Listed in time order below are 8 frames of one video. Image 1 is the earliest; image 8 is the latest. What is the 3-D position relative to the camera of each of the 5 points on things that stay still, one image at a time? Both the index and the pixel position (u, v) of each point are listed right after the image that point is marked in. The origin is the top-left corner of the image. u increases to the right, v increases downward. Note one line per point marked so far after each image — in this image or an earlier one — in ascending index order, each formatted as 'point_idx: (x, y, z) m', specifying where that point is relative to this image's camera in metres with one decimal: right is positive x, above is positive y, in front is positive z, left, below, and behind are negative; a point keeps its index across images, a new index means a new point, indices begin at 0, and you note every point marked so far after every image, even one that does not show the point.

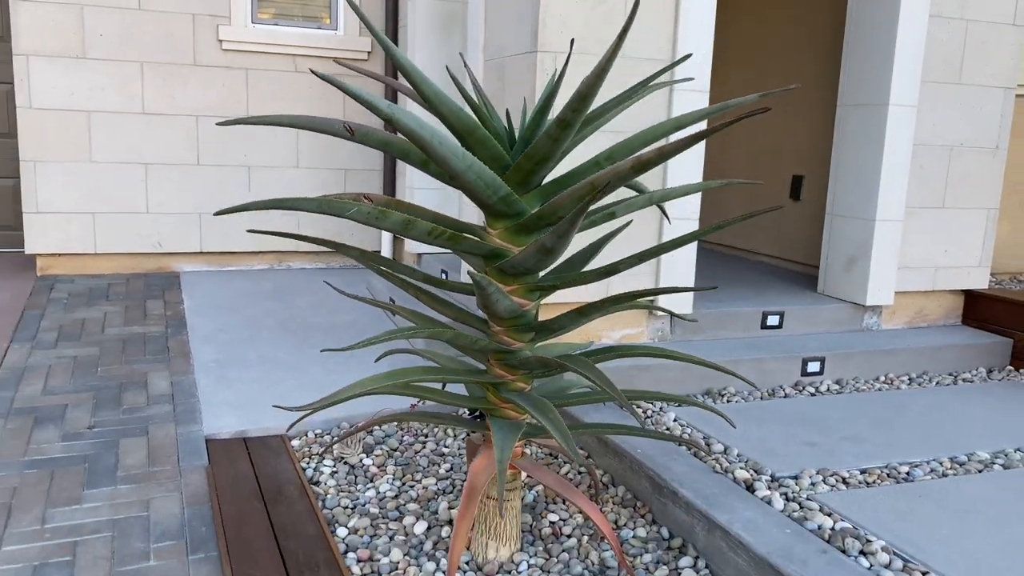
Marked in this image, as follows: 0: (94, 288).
0: (-2.0, 0.0, +4.2) m
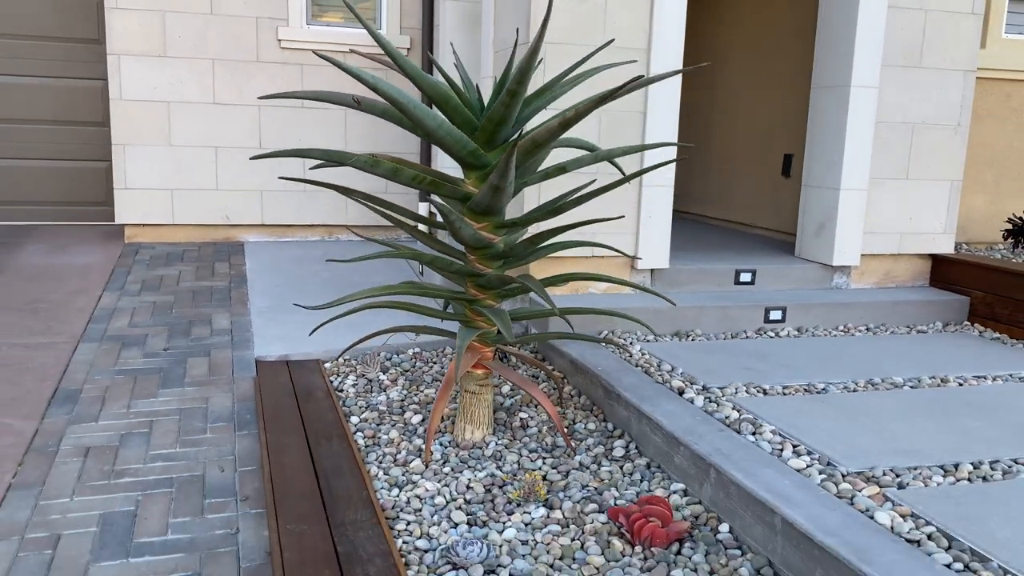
0: (-1.9, +0.2, +4.9) m
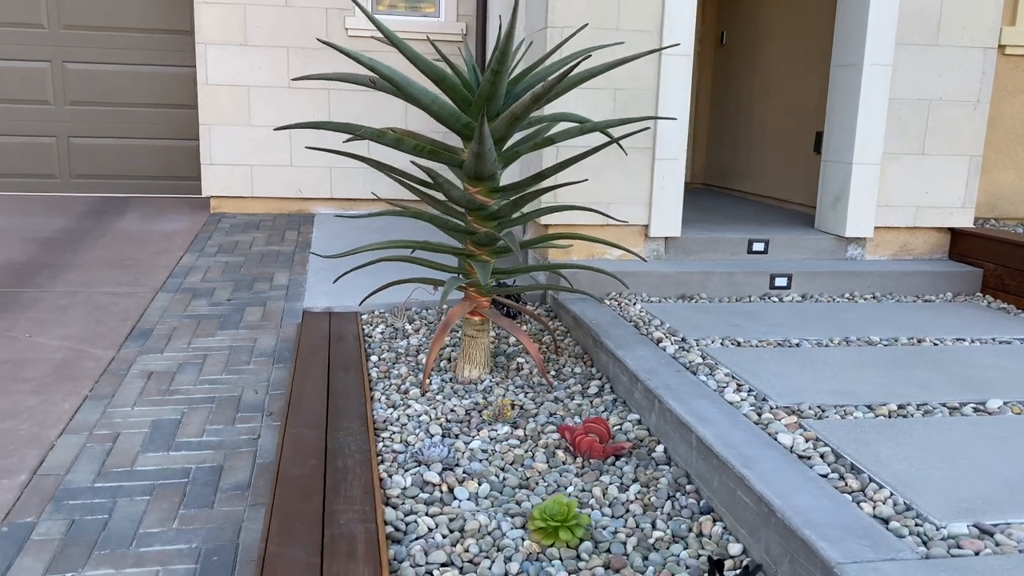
0: (-1.7, +0.4, +5.5) m
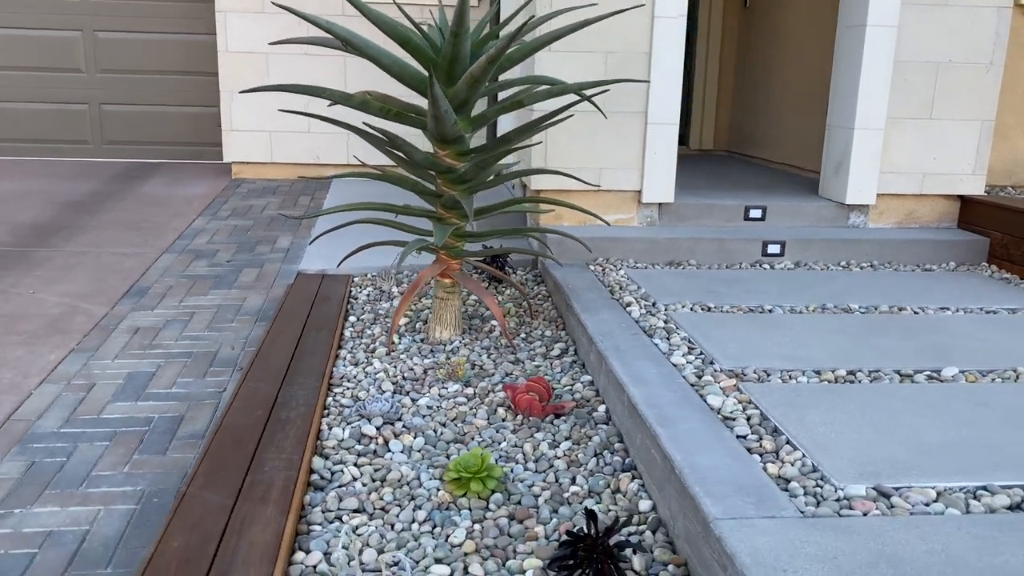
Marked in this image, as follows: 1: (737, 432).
0: (-1.6, +0.7, +5.6) m
1: (+0.5, -0.3, +2.0) m
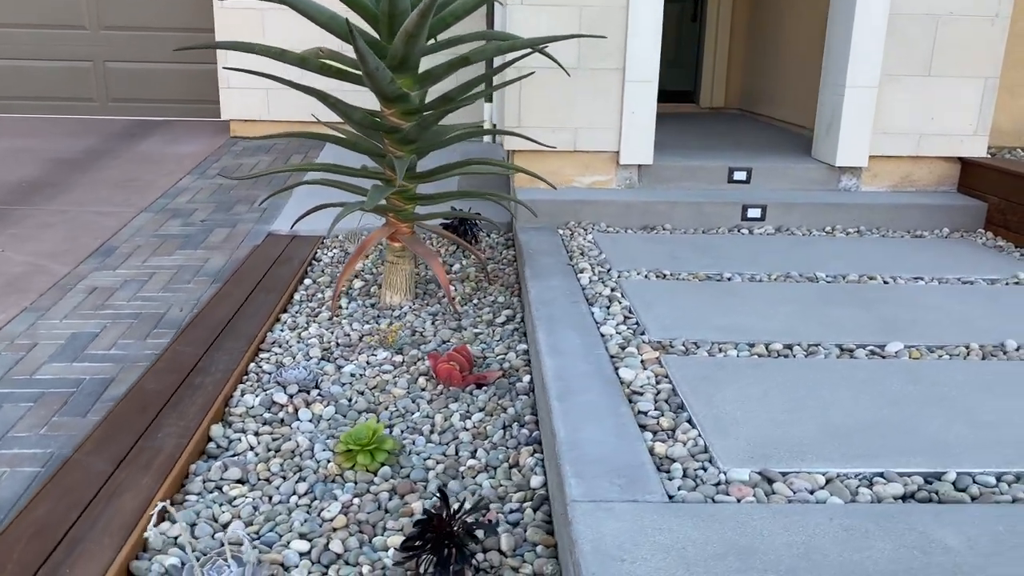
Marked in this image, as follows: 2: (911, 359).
0: (-1.6, +0.9, +5.6) m
1: (+0.3, -0.3, +1.9) m
2: (+1.0, -0.2, +2.2) m
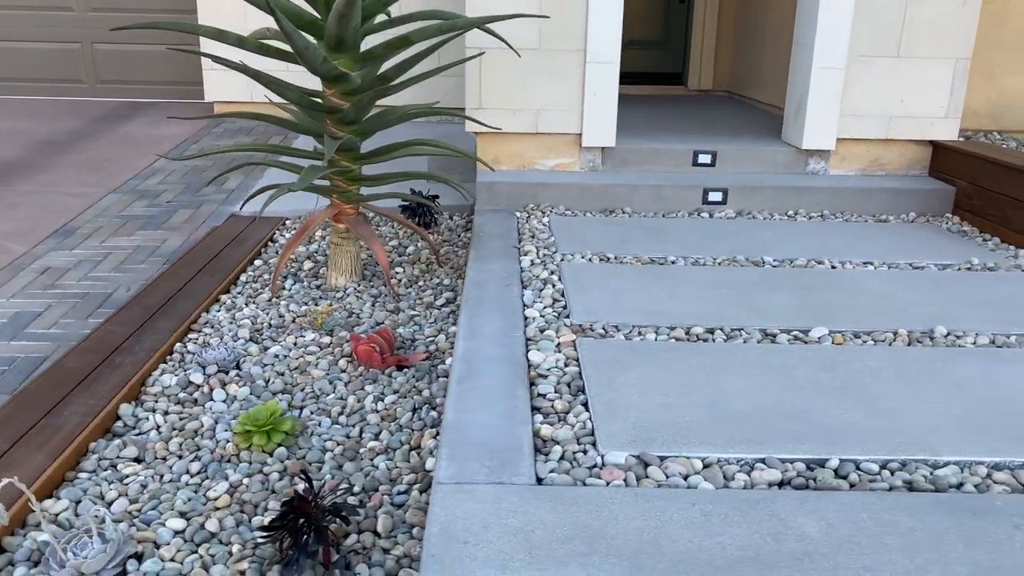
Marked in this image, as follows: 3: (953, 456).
0: (-1.7, +1.0, +5.6) m
1: (+0.1, -0.2, +1.9) m
2: (+0.8, -0.1, +2.2) m
3: (+0.8, -0.3, +1.6) m
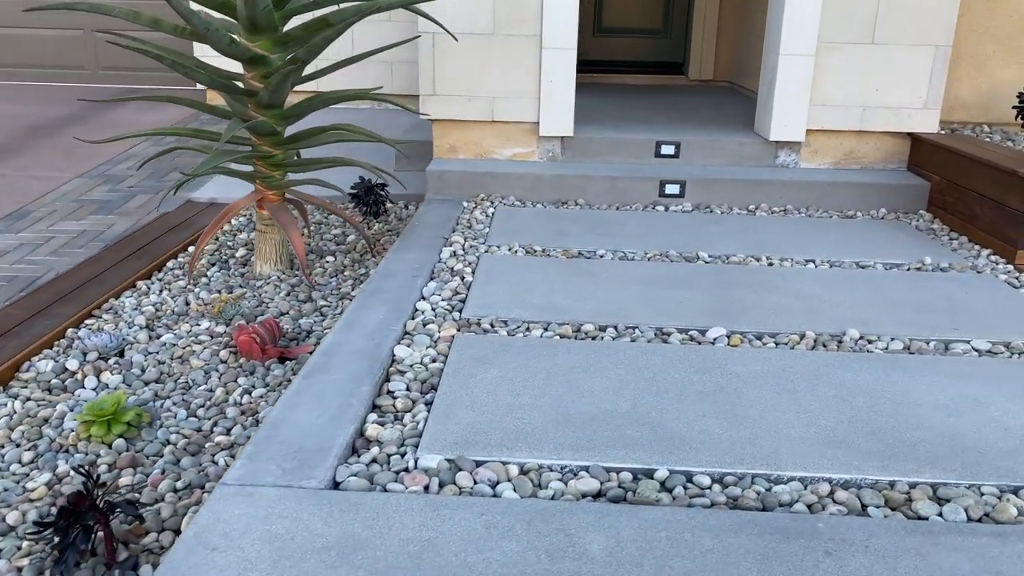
0: (-1.8, +1.1, +5.6) m
1: (-0.3, -0.2, +1.8) m
2: (+0.5, -0.1, +2.1) m
3: (+0.5, -0.3, +1.5) m
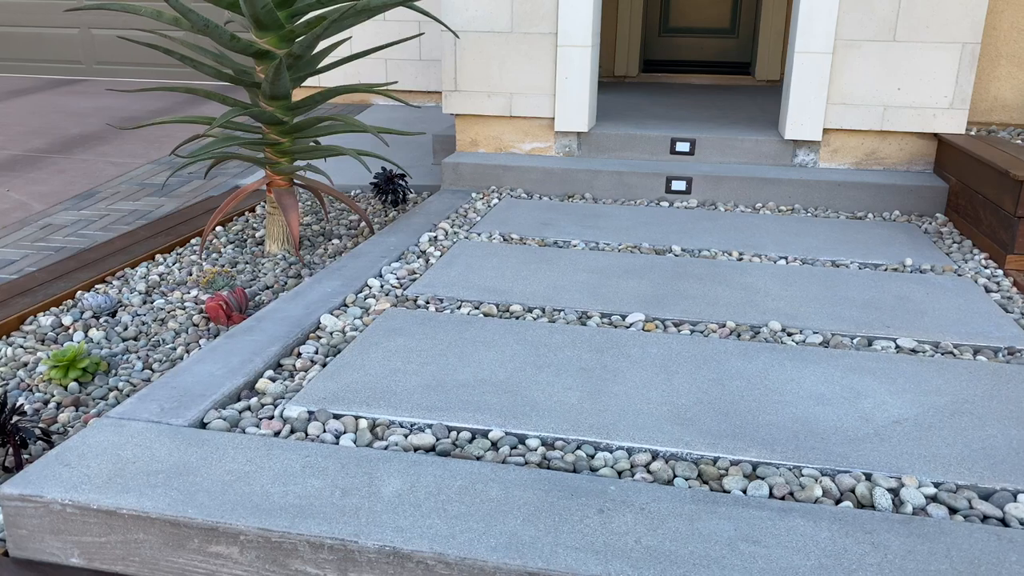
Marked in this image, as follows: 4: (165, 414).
0: (-1.4, +1.2, +5.9) m
1: (-0.5, -0.1, +2.0) m
2: (+0.3, -0.1, +2.1) m
3: (+0.2, -0.3, +1.6) m
4: (-0.7, -0.2, +1.6) m
